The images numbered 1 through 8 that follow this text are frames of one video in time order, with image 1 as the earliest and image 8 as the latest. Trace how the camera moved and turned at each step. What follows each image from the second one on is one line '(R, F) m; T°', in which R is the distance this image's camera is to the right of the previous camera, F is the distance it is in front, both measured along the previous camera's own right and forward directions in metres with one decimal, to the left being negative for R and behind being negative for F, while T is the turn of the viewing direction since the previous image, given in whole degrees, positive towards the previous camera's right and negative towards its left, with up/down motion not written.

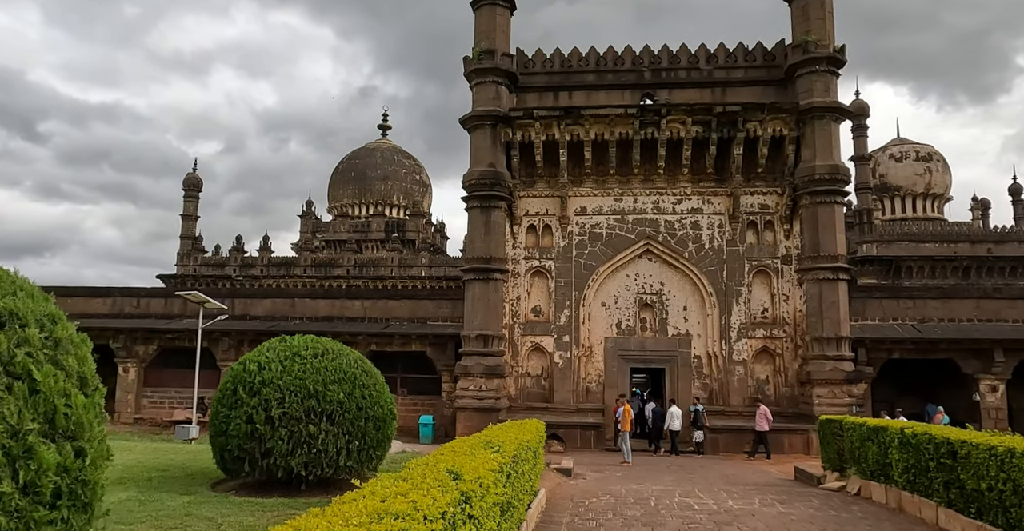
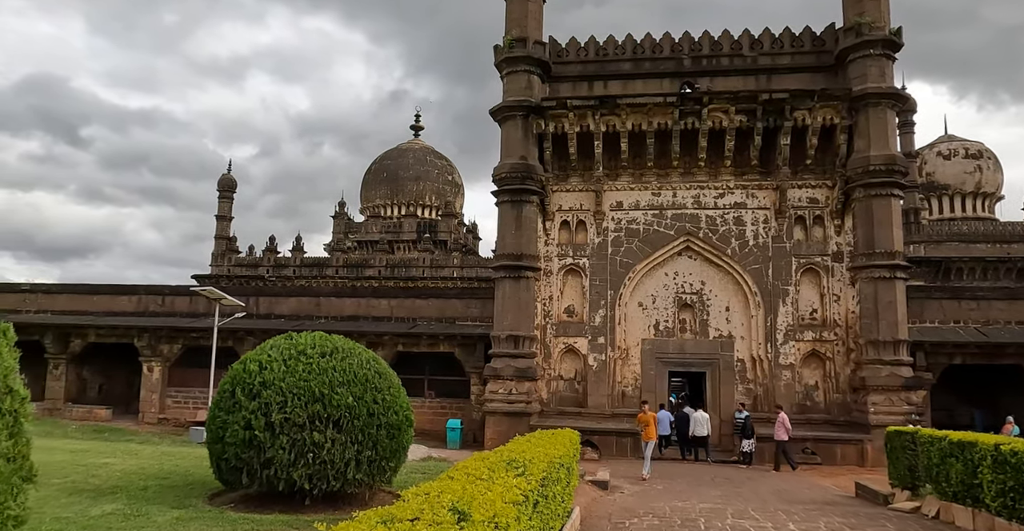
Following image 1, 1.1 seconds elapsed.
(0.0, +0.7) m; -3°
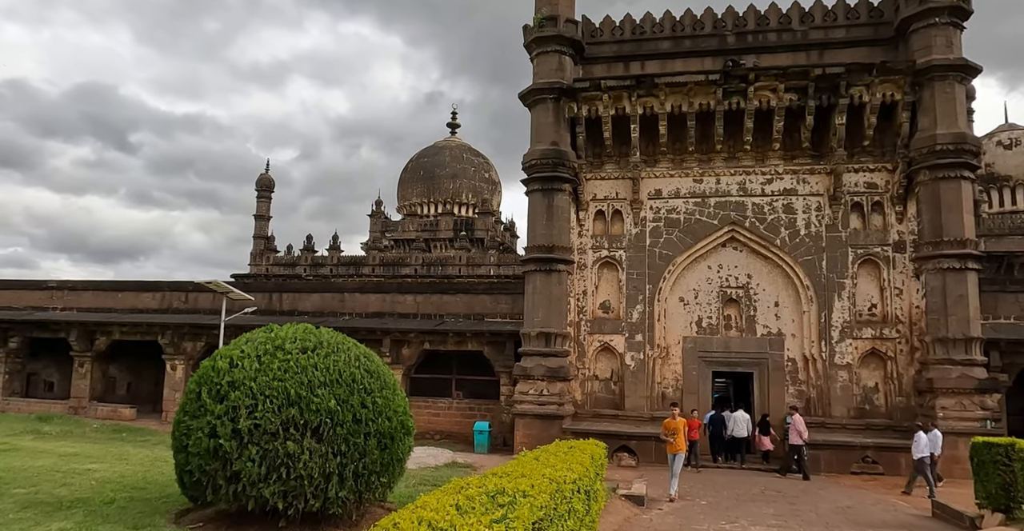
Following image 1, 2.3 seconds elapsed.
(+0.2, +0.8) m; -3°
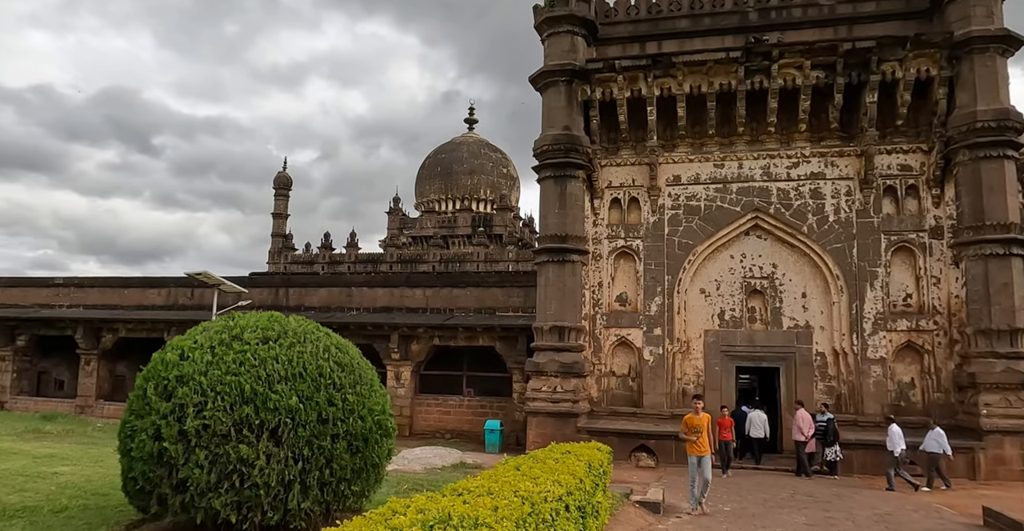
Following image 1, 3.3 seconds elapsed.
(+0.2, +0.6) m; -2°
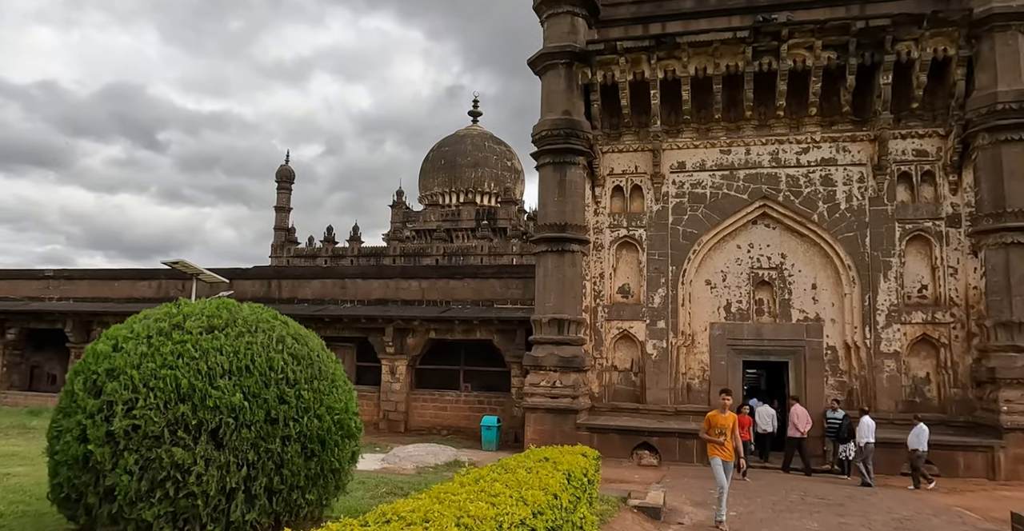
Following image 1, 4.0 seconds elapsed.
(+0.2, +0.5) m; -1°
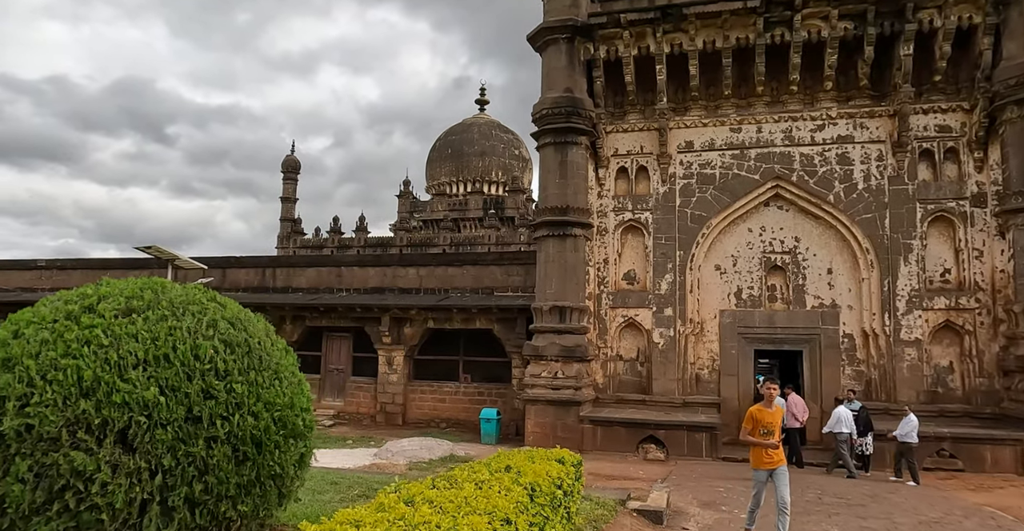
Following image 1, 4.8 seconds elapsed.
(+0.2, +0.5) m; -1°
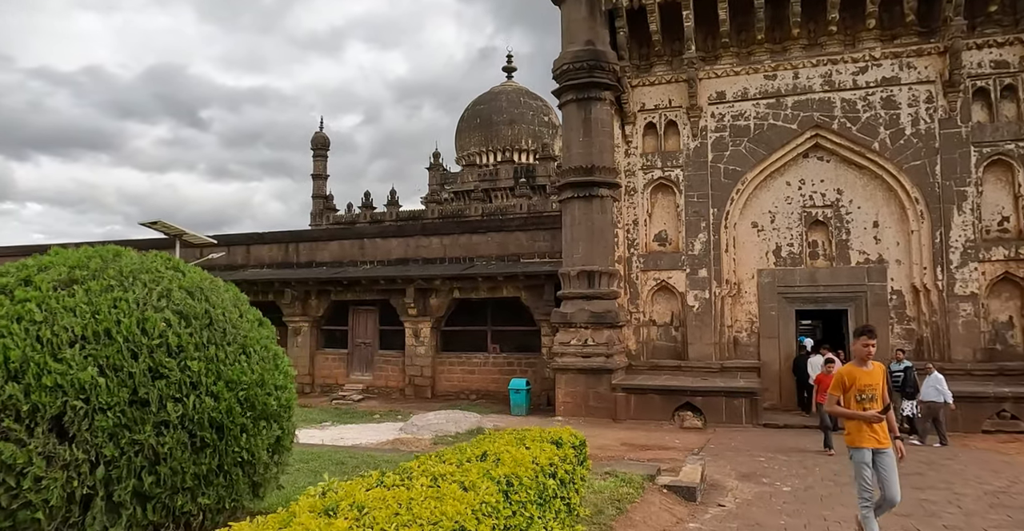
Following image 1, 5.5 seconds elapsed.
(+0.2, +0.4) m; -3°
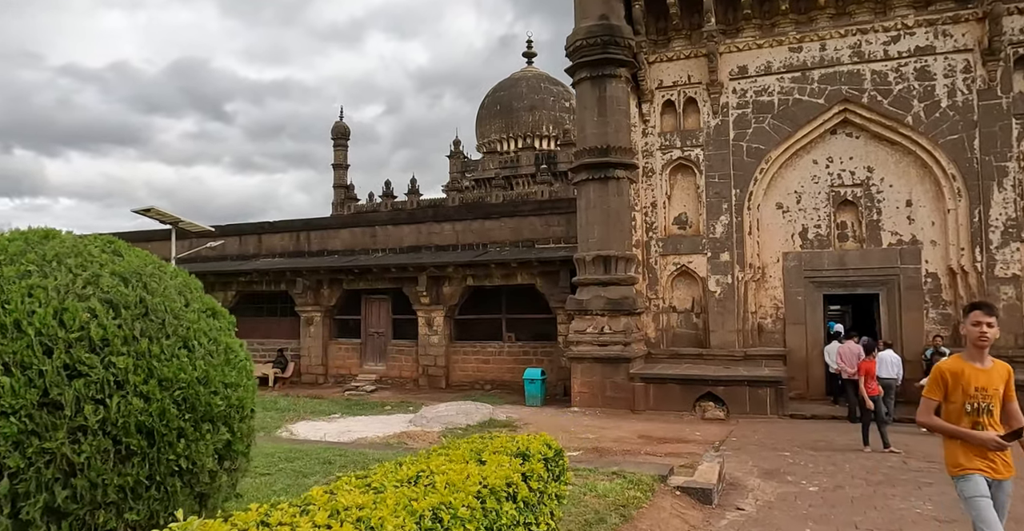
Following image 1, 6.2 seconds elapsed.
(+0.2, +0.4) m; -2°
